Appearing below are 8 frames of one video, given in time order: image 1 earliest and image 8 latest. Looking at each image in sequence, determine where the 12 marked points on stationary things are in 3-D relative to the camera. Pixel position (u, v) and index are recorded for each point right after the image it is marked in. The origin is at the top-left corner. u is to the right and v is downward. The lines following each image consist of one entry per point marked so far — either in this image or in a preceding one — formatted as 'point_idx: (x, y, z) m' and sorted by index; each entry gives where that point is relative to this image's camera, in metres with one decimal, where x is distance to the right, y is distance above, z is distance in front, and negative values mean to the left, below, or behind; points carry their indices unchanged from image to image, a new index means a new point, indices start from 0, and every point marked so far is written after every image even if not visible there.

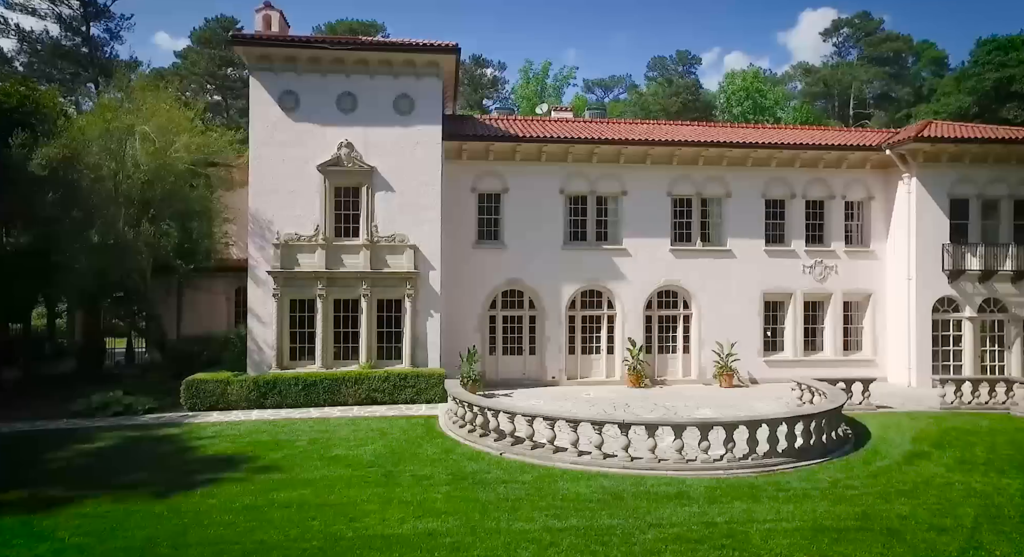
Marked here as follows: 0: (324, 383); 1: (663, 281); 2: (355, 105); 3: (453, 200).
0: (-2.1, -1.2, +8.5) m
1: (+2.0, 0.0, +10.1) m
2: (-2.0, +2.1, +9.2) m
3: (-0.8, +1.0, +9.7) m
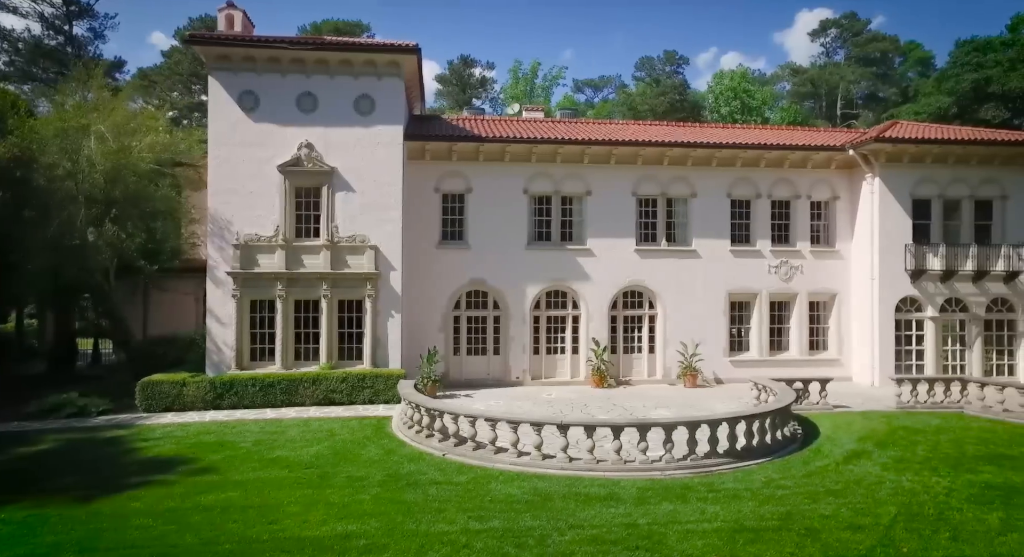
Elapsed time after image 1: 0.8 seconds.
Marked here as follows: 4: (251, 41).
0: (-2.6, -1.2, +8.5) m
1: (+1.5, 0.0, +10.1) m
2: (-2.4, +2.1, +9.2) m
3: (-1.2, +1.0, +9.7) m
4: (-3.0, +2.7, +8.7) m
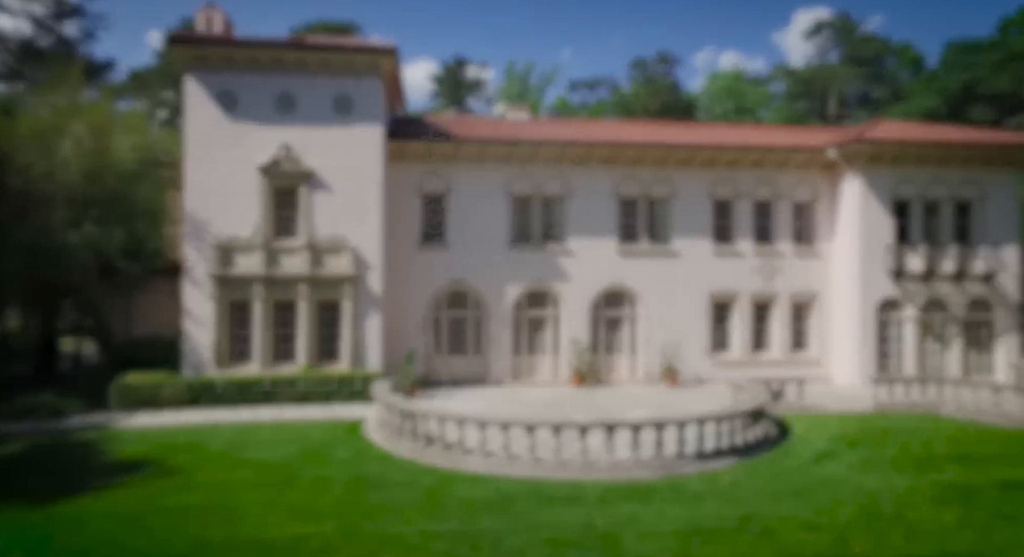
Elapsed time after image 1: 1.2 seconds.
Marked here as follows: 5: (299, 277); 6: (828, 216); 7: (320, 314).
0: (-2.8, -1.2, +8.5) m
1: (+1.3, 0.0, +10.1) m
2: (-2.7, +2.1, +9.2) m
3: (-1.5, +1.0, +9.7) m
4: (-3.2, +2.7, +8.7) m
5: (-2.6, 0.0, +9.3) m
6: (+4.3, +0.8, +10.3) m
7: (-2.4, -0.4, +9.3) m
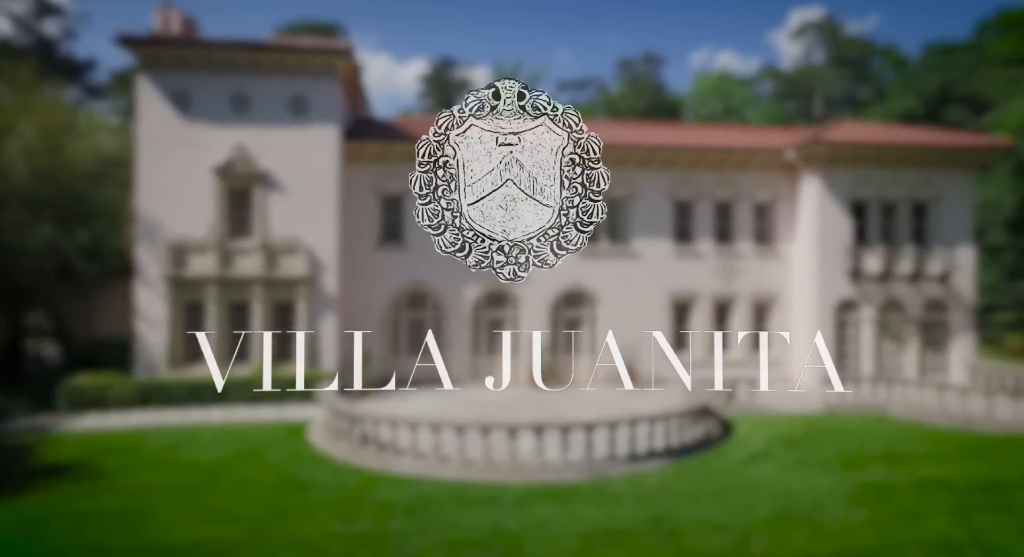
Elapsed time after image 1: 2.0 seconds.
0: (-3.3, -1.2, +8.5) m
1: (+0.7, 0.0, +10.1) m
2: (-3.2, +2.1, +9.1) m
3: (-2.0, +1.0, +9.7) m
4: (-3.7, +2.7, +8.7) m
5: (-3.2, 0.0, +9.3) m
6: (+3.7, +0.8, +10.3) m
7: (-2.9, -0.4, +9.3) m
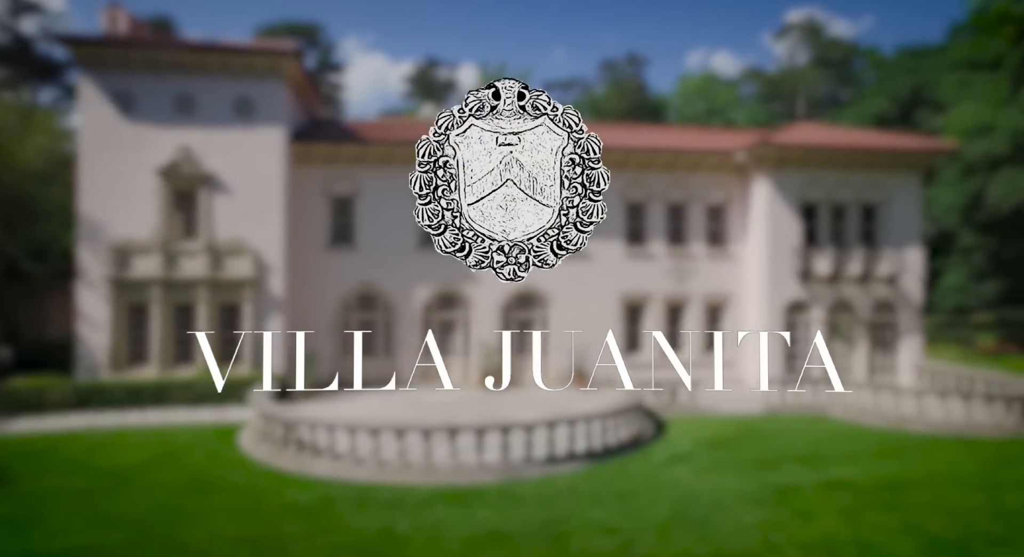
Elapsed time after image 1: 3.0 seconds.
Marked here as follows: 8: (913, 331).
0: (-3.9, -1.2, +8.5) m
1: (+0.1, -0.1, +10.2) m
2: (-3.8, +2.0, +9.1) m
3: (-2.6, +0.9, +9.7) m
4: (-4.4, +2.6, +8.7) m
5: (-3.8, 0.0, +9.2) m
6: (+3.1, +0.8, +10.4) m
7: (-3.5, -0.4, +9.3) m
8: (+5.0, -0.7, +9.6) m
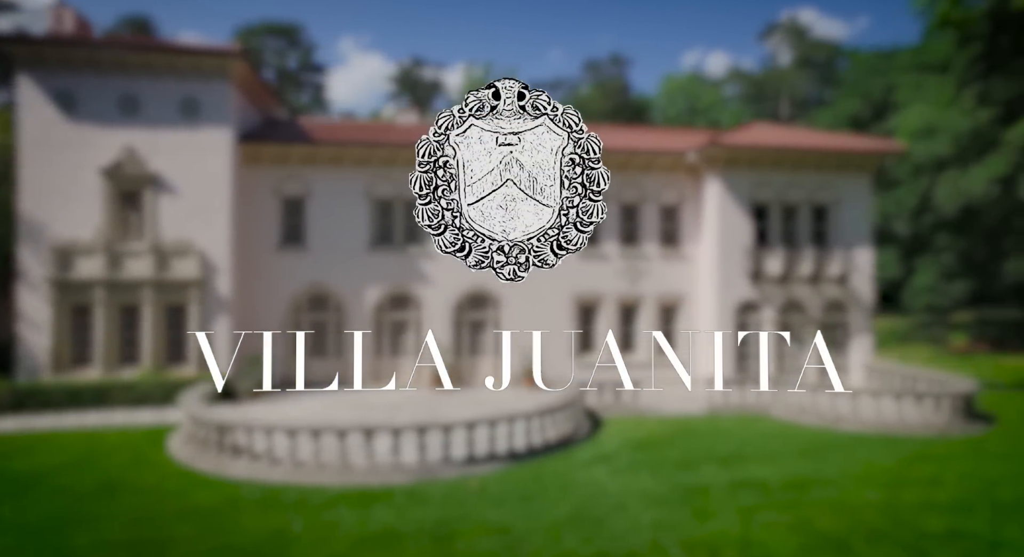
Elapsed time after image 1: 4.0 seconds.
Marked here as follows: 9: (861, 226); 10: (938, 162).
0: (-4.6, -1.3, +8.4) m
1: (-0.5, -0.1, +10.2) m
2: (-4.4, +2.0, +9.1) m
3: (-3.3, +0.9, +9.7) m
4: (-5.0, +2.6, +8.6) m
5: (-4.4, 0.0, +9.2) m
6: (+2.4, +0.8, +10.4) m
7: (-4.1, -0.5, +9.2) m
8: (+4.4, -0.7, +9.7) m
9: (+4.6, +0.7, +10.1) m
10: (+5.3, +1.5, +9.6) m
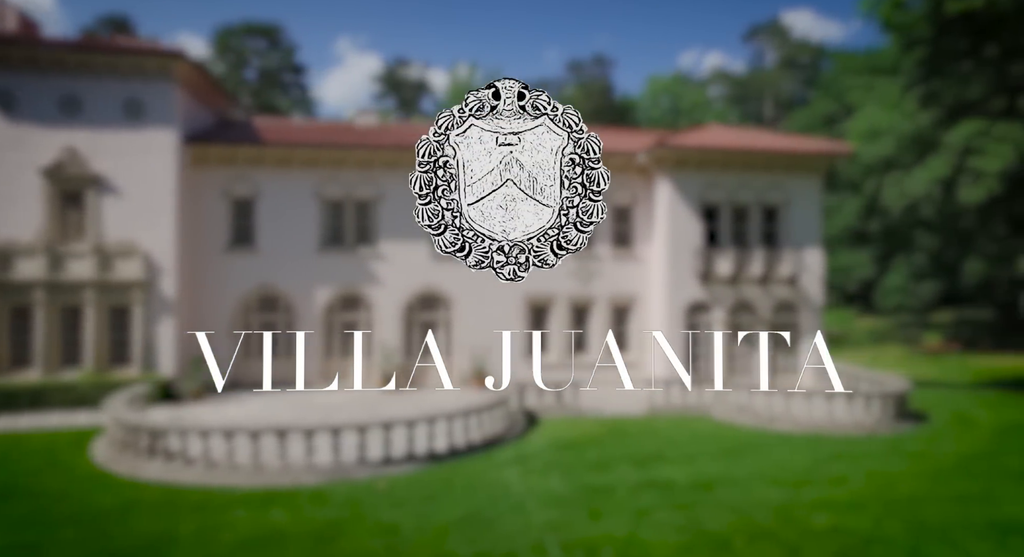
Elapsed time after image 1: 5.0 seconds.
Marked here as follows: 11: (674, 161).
0: (-5.2, -1.3, +8.4) m
1: (-1.2, -0.1, +10.2) m
2: (-5.1, +2.0, +9.0) m
3: (-3.9, +0.9, +9.7) m
4: (-5.6, +2.6, +8.6) m
5: (-5.0, 0.0, +9.2) m
6: (+1.8, +0.8, +10.5) m
7: (-4.8, -0.5, +9.2) m
8: (+3.7, -0.7, +9.8) m
9: (+3.9, +0.7, +10.2) m
10: (+4.7, +1.5, +9.7) m
11: (+2.2, +1.6, +10.3) m
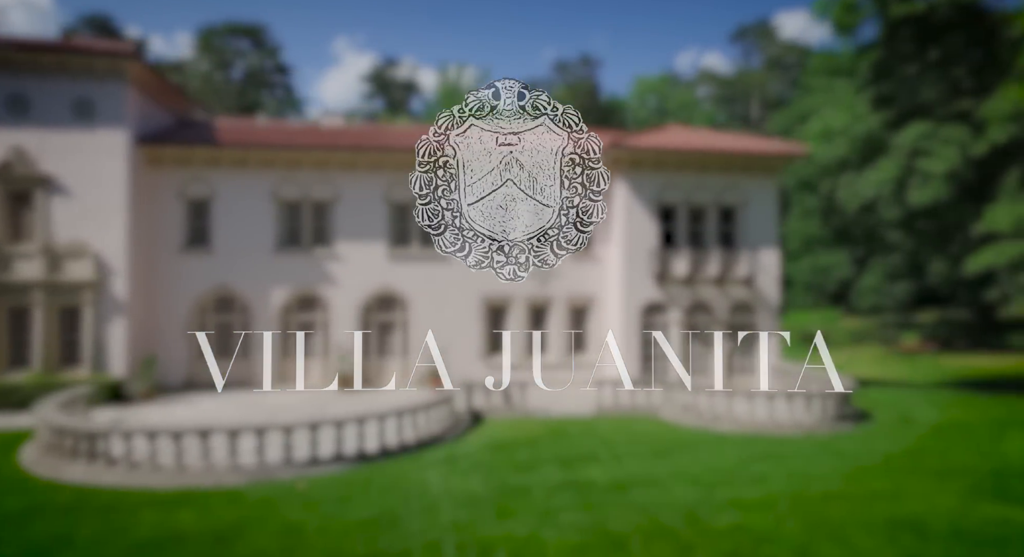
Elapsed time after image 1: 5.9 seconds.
0: (-5.7, -1.3, +8.3) m
1: (-1.8, -0.1, +10.2) m
2: (-5.7, +2.0, +9.0) m
3: (-4.5, +0.9, +9.6) m
4: (-6.2, +2.6, +8.5) m
5: (-5.6, -0.1, +9.1) m
6: (+1.2, +0.8, +10.5) m
7: (-5.4, -0.5, +9.1) m
8: (+3.2, -0.7, +9.8) m
9: (+3.4, +0.7, +10.3) m
10: (+4.1, +1.5, +9.7) m
11: (+1.6, +1.5, +10.3) m
